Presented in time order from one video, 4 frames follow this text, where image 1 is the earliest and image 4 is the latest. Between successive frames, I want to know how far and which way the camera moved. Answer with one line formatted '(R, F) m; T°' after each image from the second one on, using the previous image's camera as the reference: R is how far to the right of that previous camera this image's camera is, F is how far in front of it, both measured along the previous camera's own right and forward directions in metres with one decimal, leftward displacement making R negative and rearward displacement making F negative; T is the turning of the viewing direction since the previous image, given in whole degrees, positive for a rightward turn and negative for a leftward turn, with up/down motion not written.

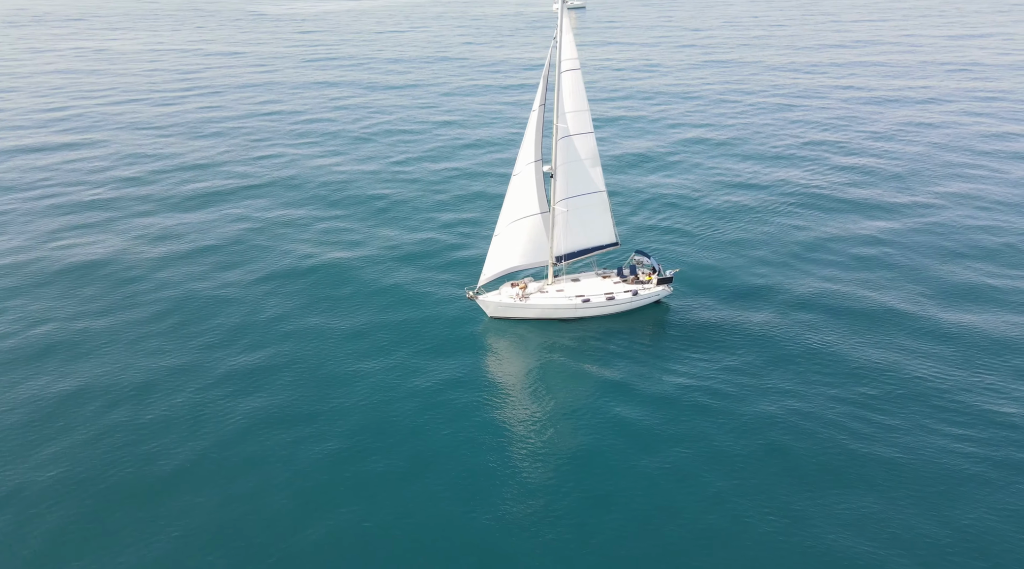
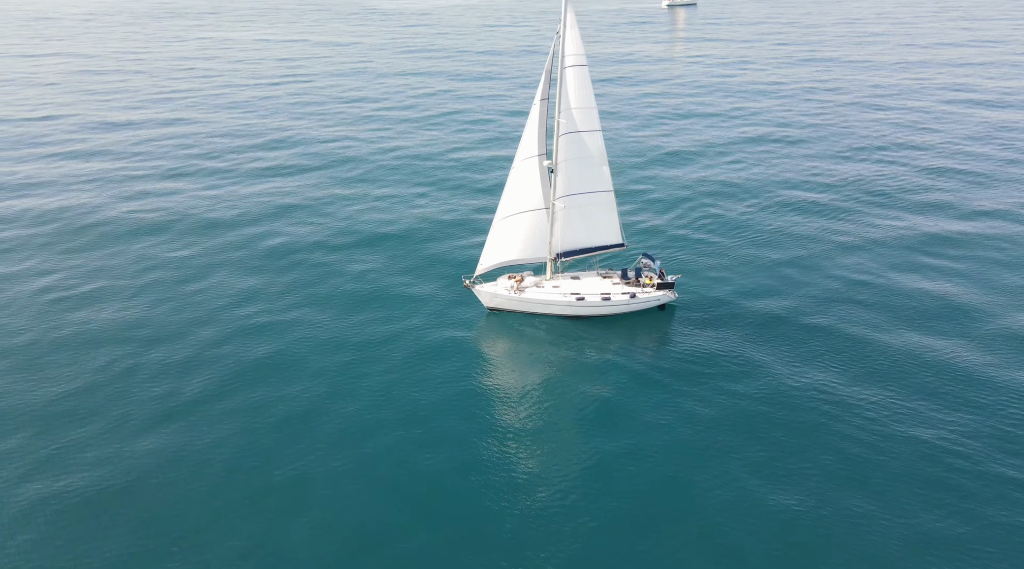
(+14.4, +4.2) m; -11°
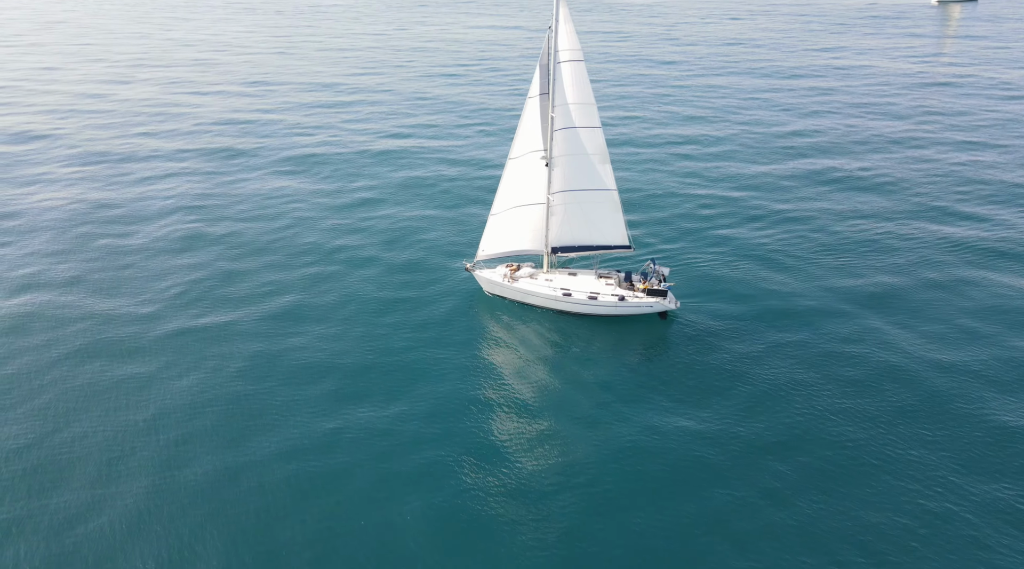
(+25.6, +11.0) m; -22°
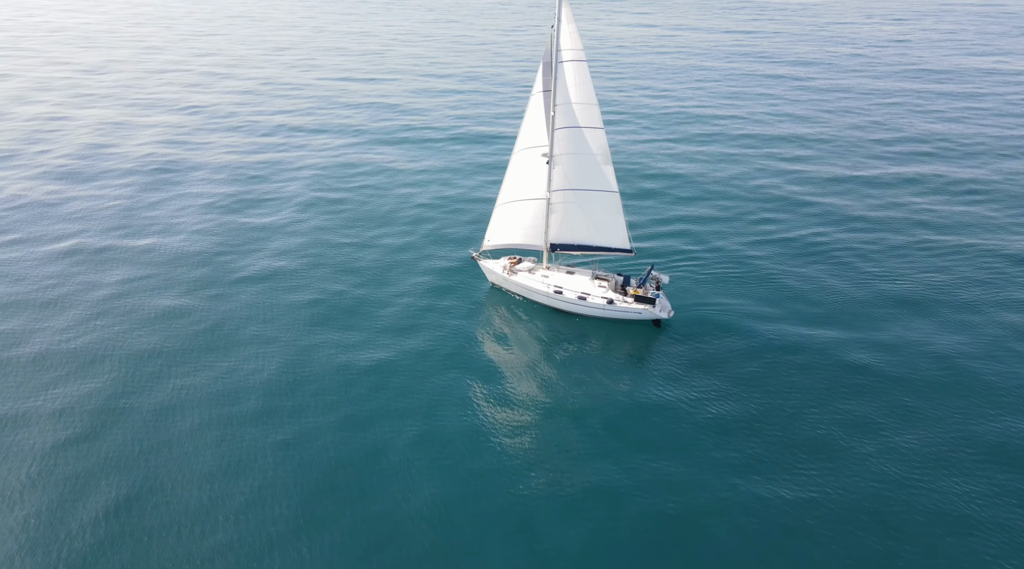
(+14.6, +3.5) m; -13°
